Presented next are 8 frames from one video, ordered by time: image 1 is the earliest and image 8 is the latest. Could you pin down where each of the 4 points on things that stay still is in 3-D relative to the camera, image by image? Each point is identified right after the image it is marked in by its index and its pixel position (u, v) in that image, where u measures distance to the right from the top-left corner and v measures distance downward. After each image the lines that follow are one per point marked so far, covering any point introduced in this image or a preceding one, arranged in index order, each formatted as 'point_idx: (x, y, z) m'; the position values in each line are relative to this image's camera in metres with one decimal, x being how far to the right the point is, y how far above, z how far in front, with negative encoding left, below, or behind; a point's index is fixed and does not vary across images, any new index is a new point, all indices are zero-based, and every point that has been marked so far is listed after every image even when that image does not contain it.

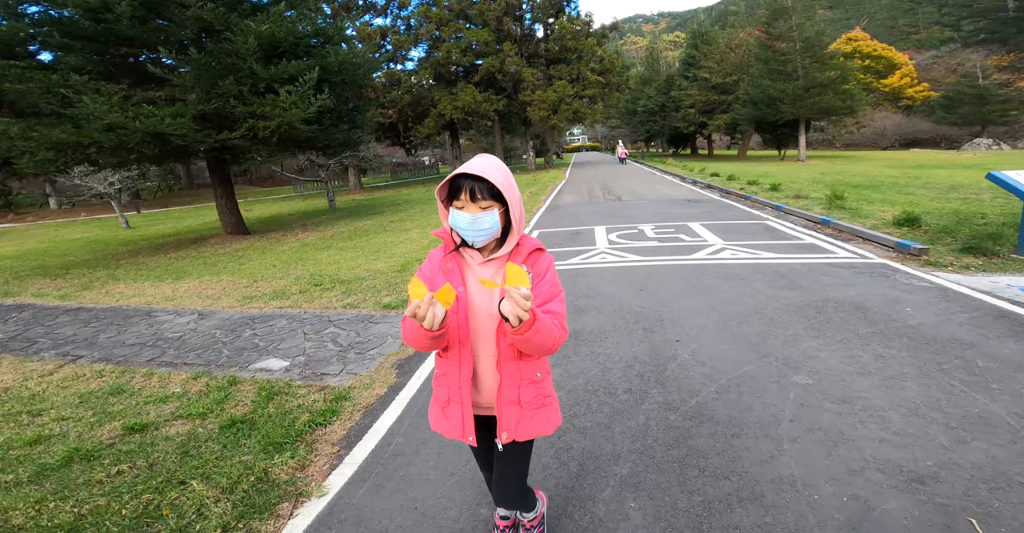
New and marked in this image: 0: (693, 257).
0: (+2.4, +0.2, +6.1) m
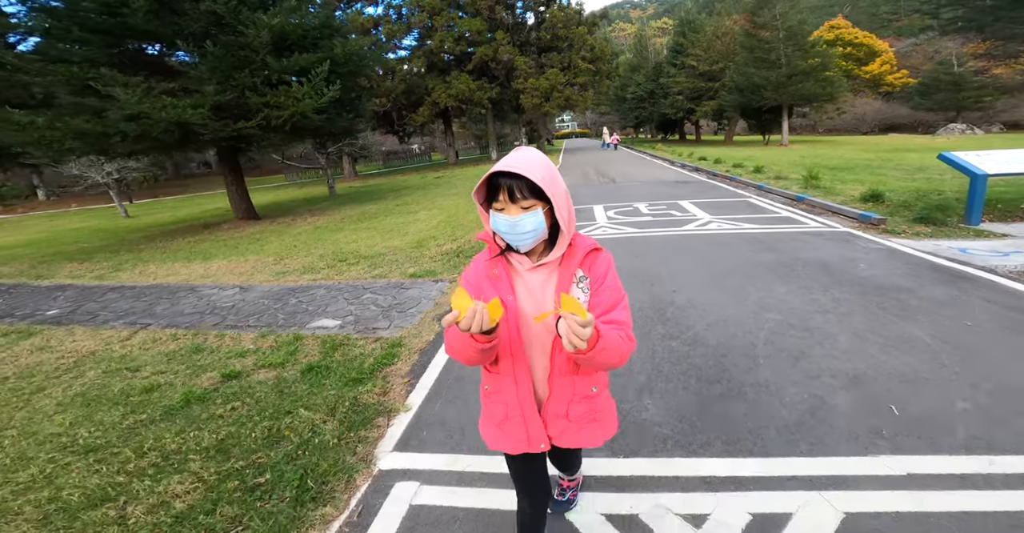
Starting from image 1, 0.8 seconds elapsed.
0: (+2.6, +0.6, +6.8) m
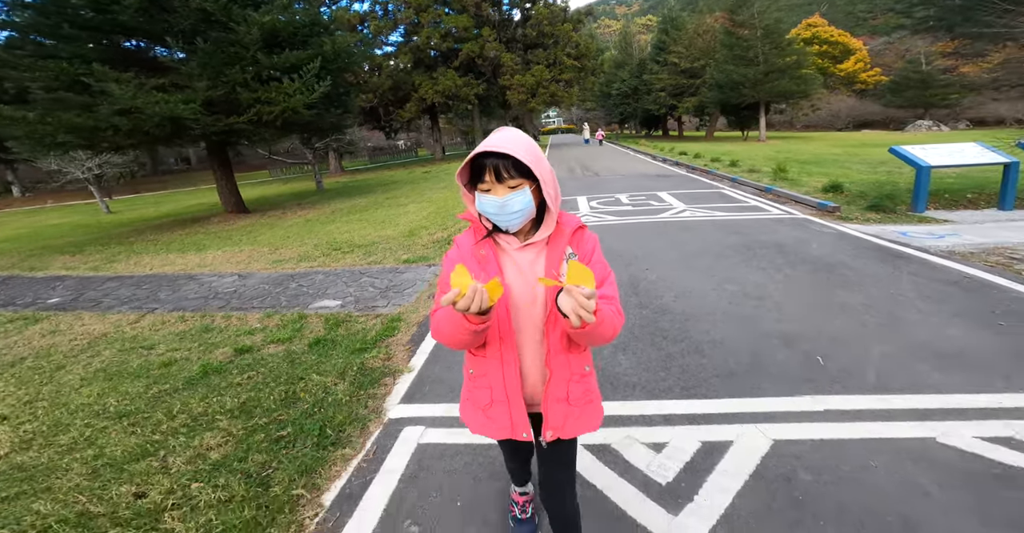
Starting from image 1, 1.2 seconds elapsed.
0: (+2.4, +0.8, +7.3) m
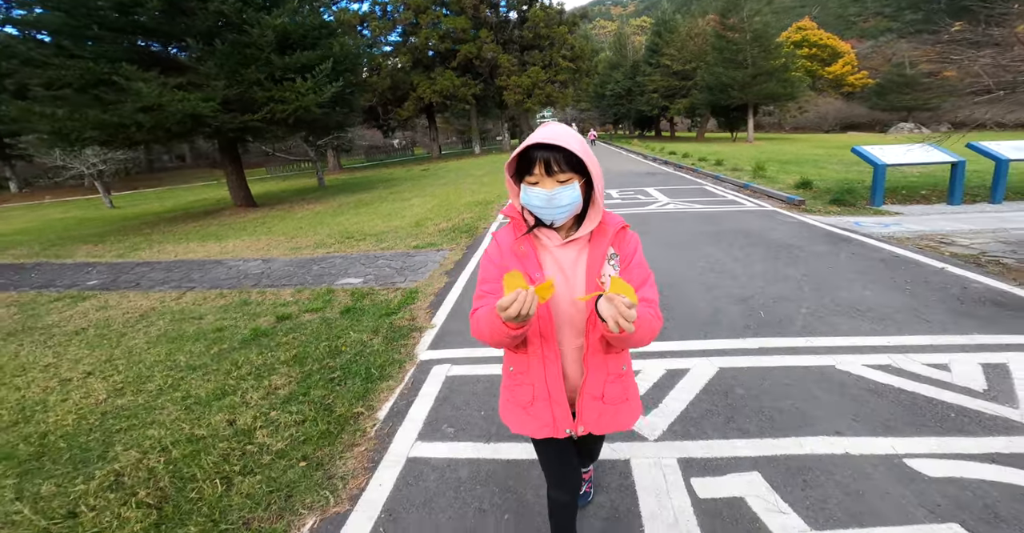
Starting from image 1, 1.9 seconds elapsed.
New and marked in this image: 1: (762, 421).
0: (+2.4, +1.0, +8.0) m
1: (+1.4, -0.8, +2.5) m
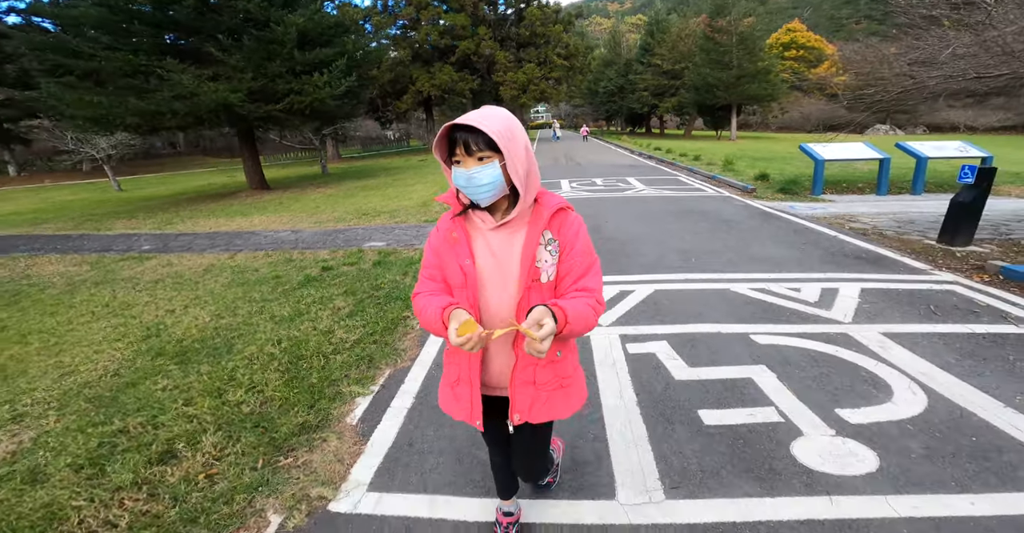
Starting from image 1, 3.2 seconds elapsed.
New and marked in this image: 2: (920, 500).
0: (+2.3, +1.5, +9.3) m
1: (+1.4, -0.4, +3.8) m
2: (+1.7, -1.0, +2.0) m
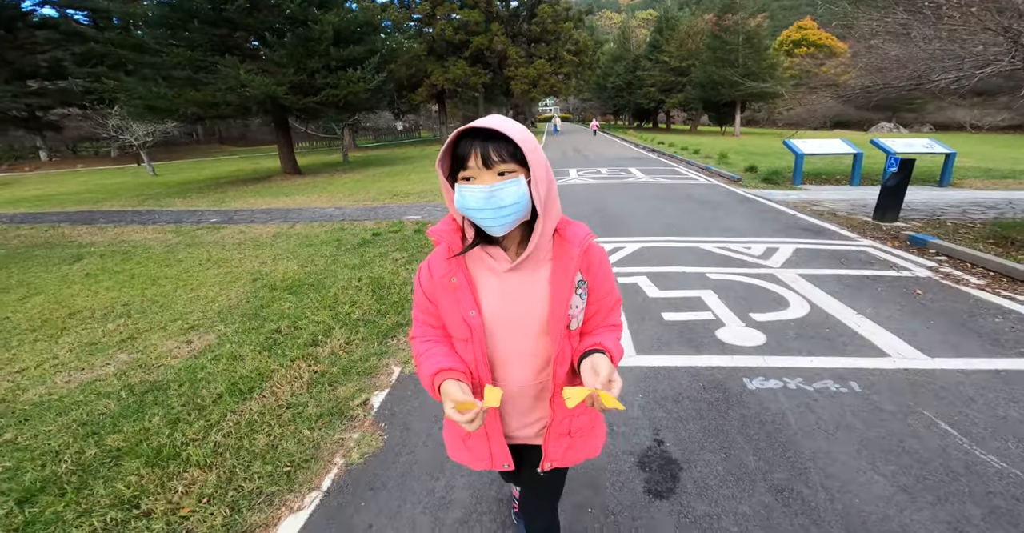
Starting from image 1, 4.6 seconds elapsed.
0: (+2.6, +2.0, +10.6) m
1: (+1.6, 0.0, +5.1) m
2: (+1.9, -0.6, +3.3) m
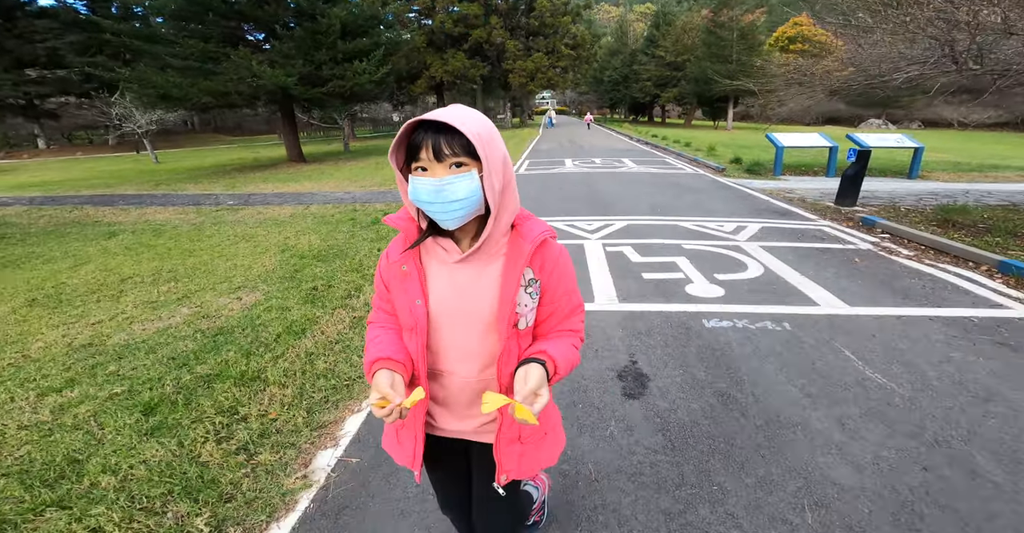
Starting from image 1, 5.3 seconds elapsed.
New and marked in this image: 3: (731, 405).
0: (+2.6, +2.4, +11.3) m
1: (+1.6, +0.4, +5.9) m
2: (+2.0, -0.3, +4.0) m
3: (+1.4, -0.9, +2.9) m
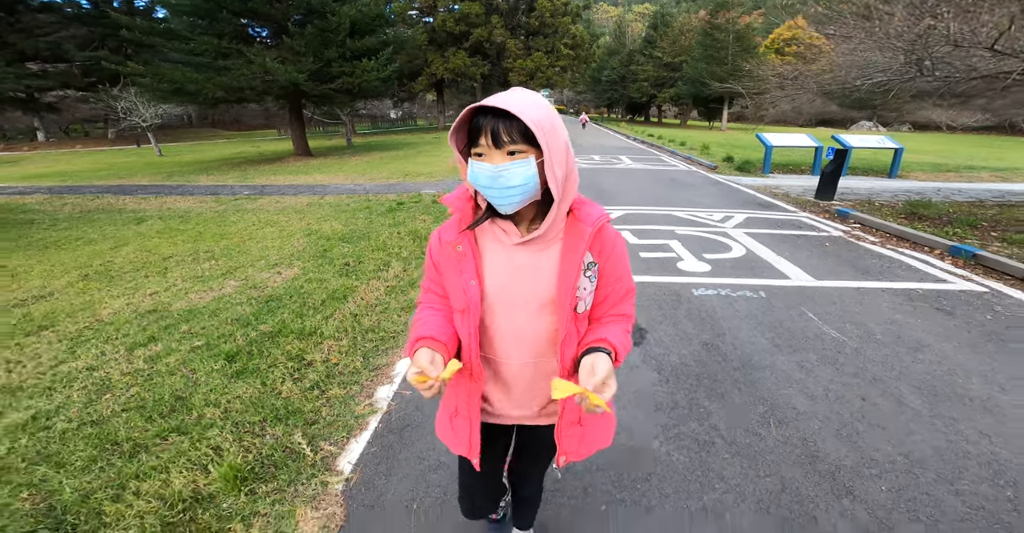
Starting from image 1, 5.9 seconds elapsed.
0: (+2.7, +2.6, +11.9) m
1: (+1.7, +0.6, +6.5) m
2: (+2.1, -0.1, +4.6) m
3: (+1.5, -0.6, +3.5) m
